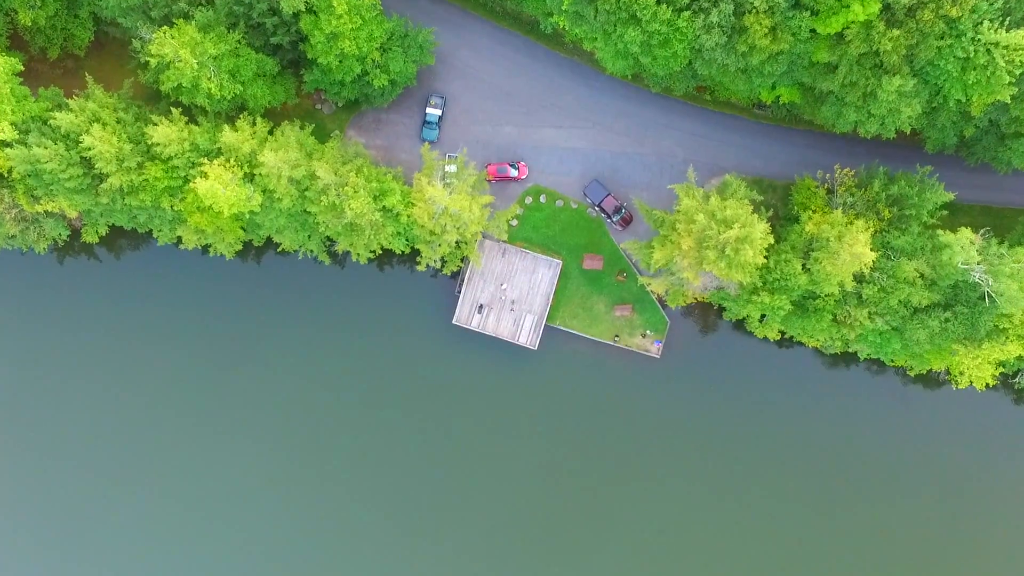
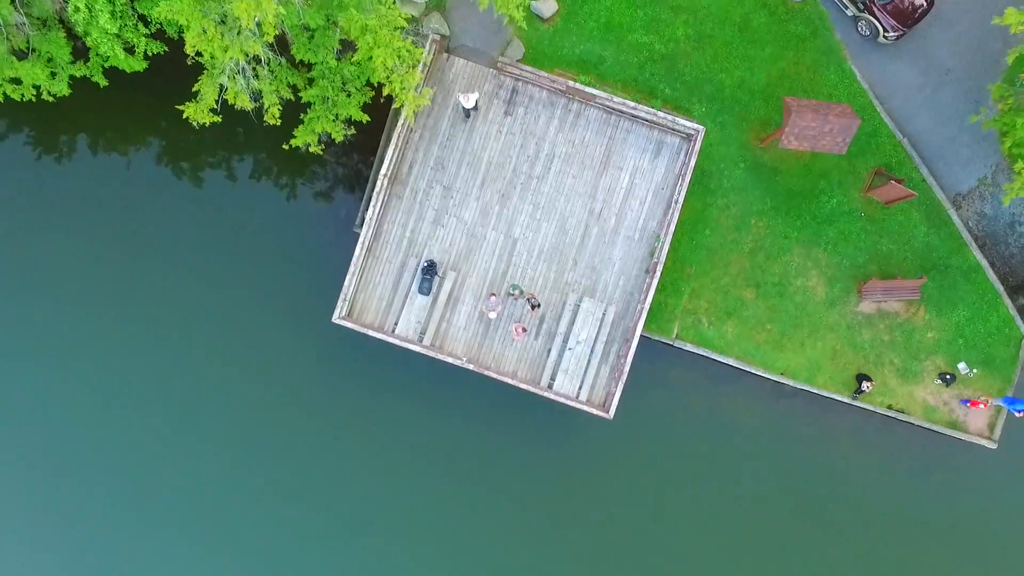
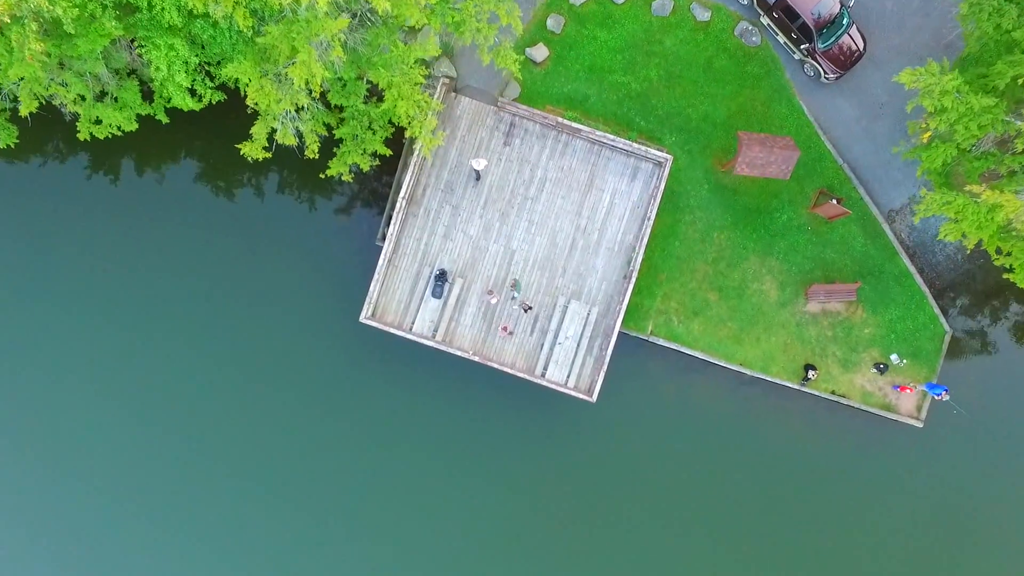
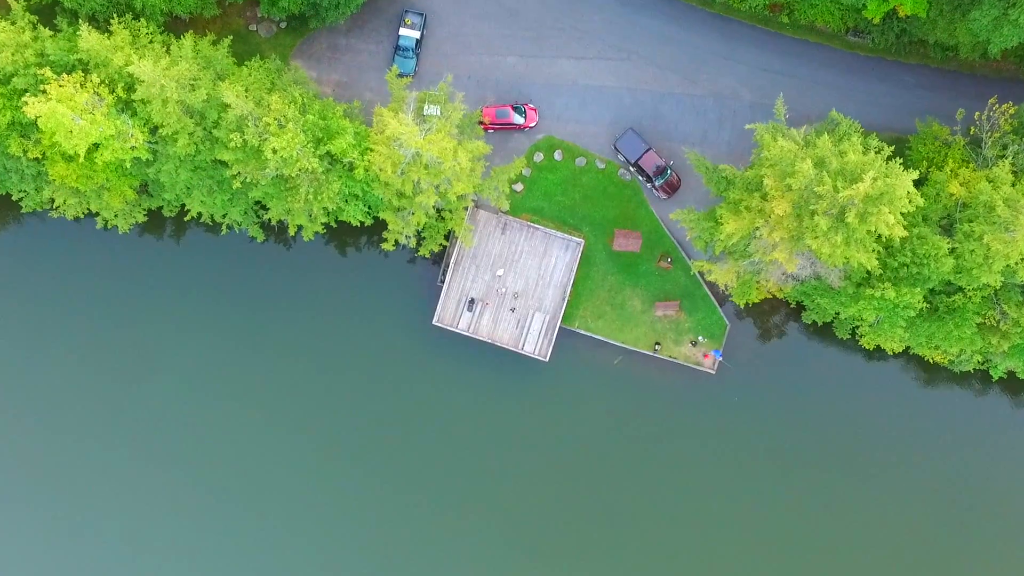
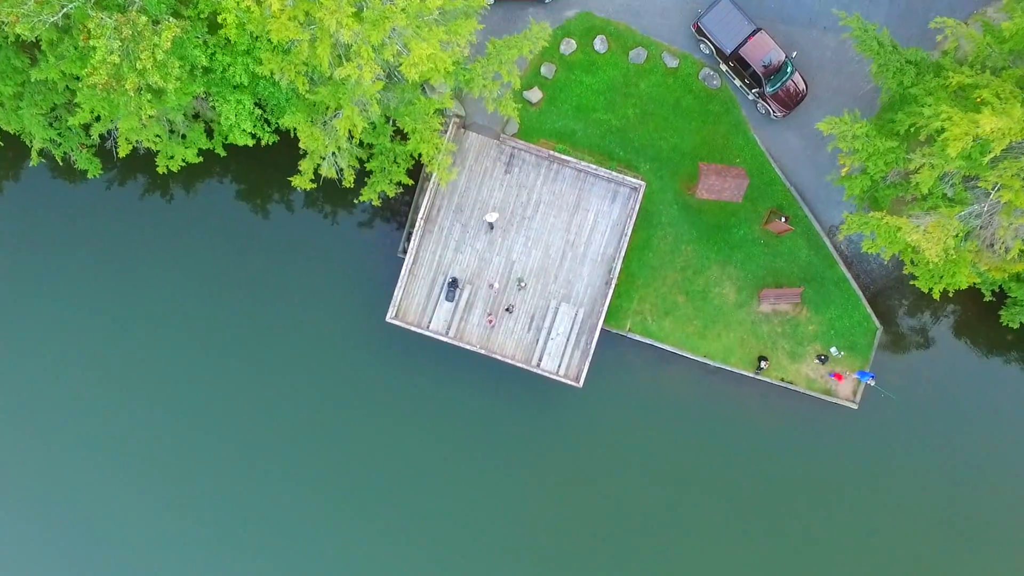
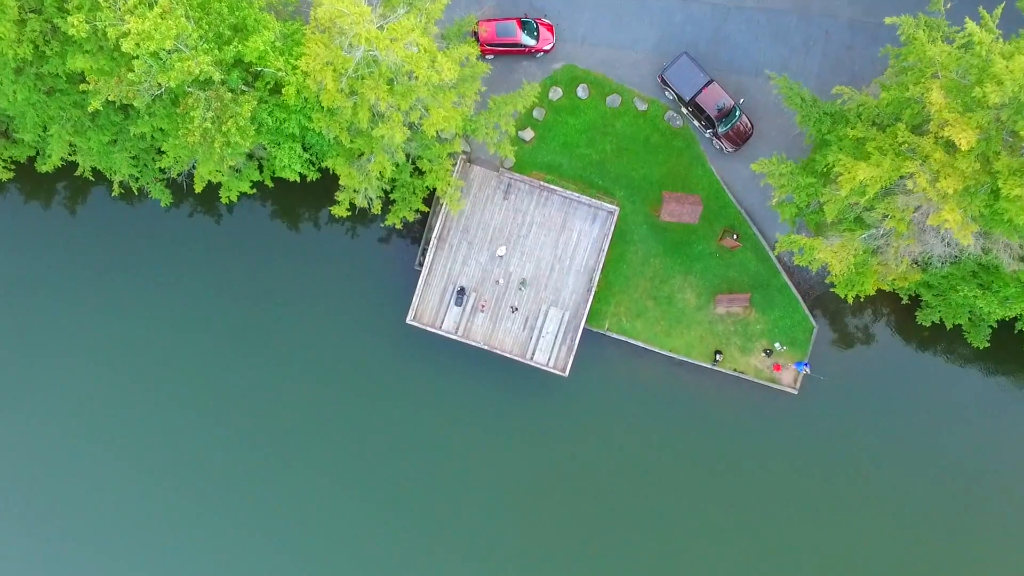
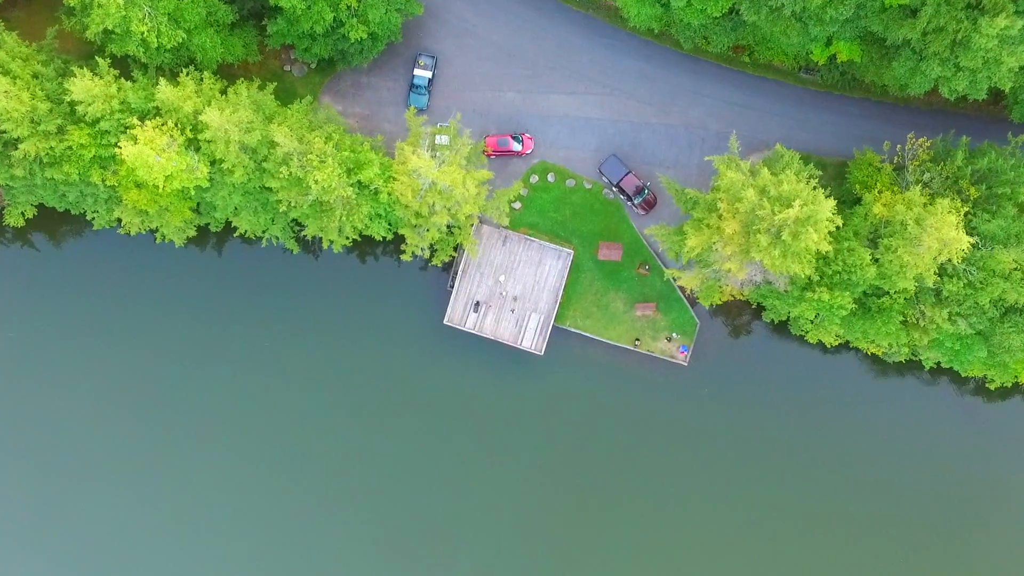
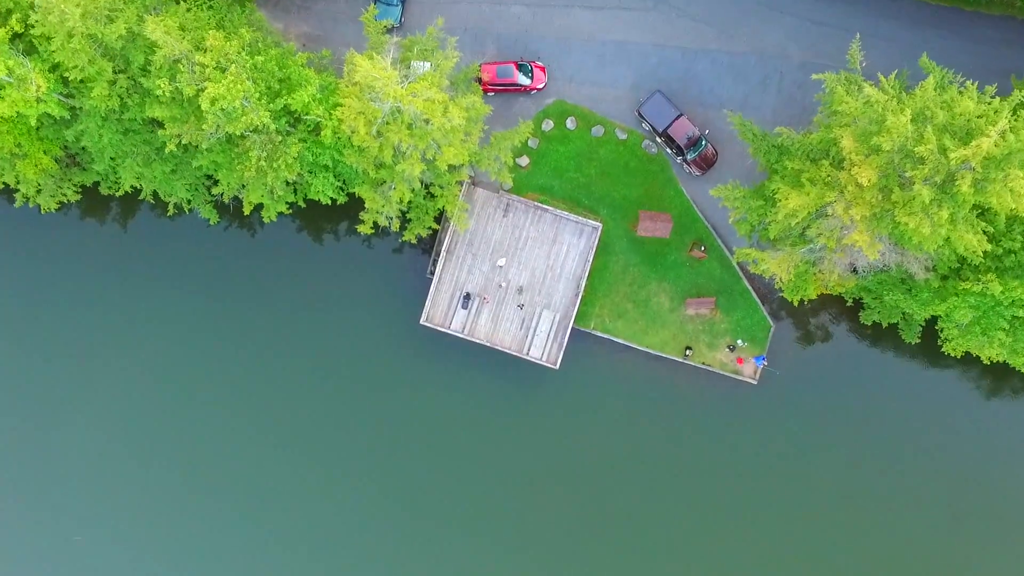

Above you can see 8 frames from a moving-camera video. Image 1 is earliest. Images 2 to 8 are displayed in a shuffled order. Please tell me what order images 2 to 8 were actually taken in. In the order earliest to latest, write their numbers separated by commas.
7, 4, 8, 6, 5, 3, 2
